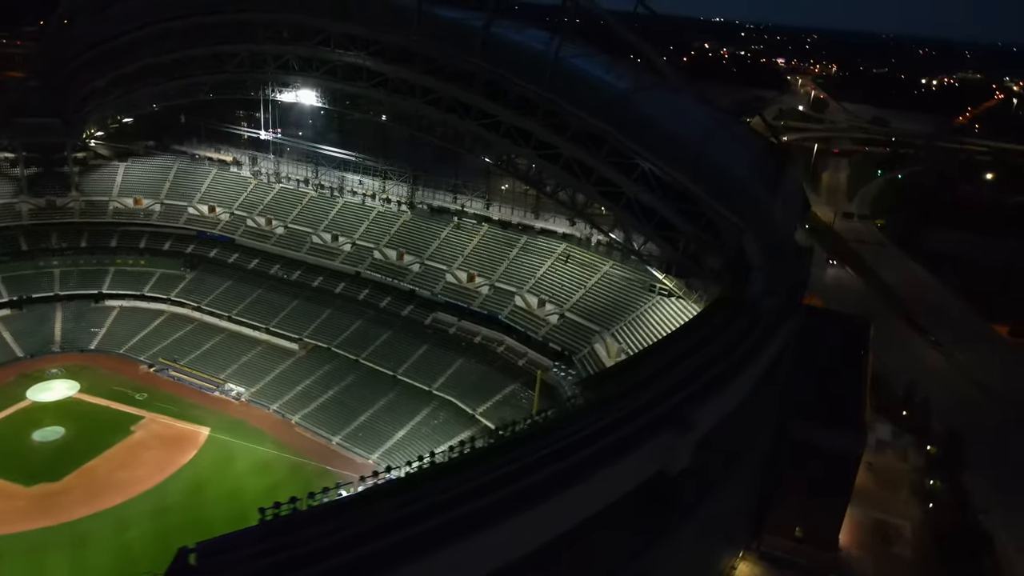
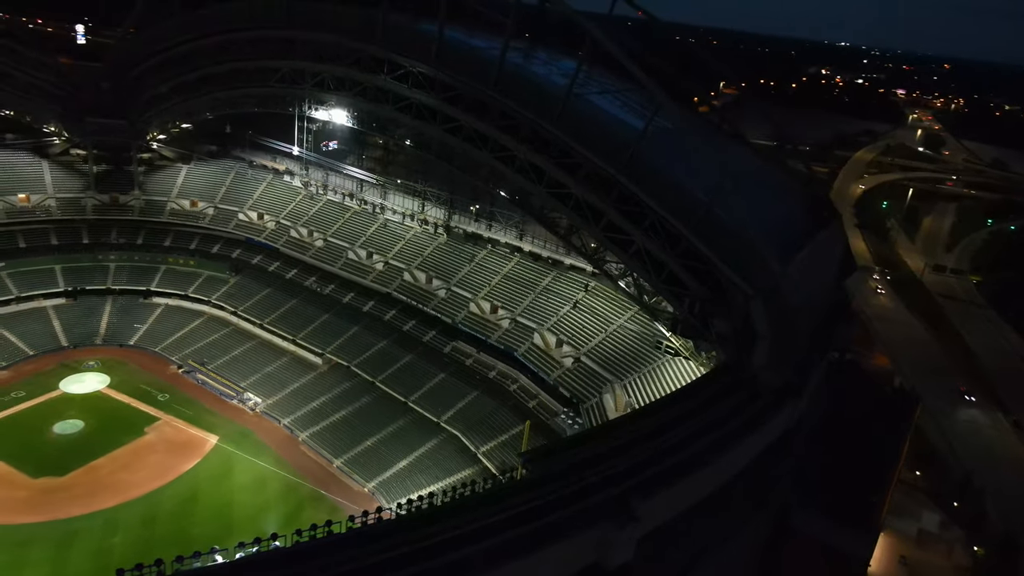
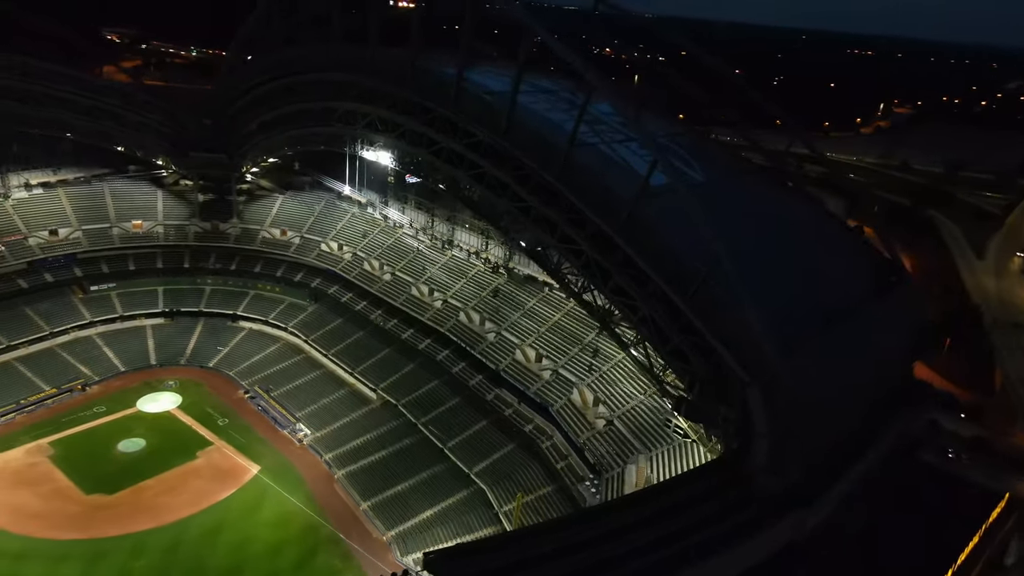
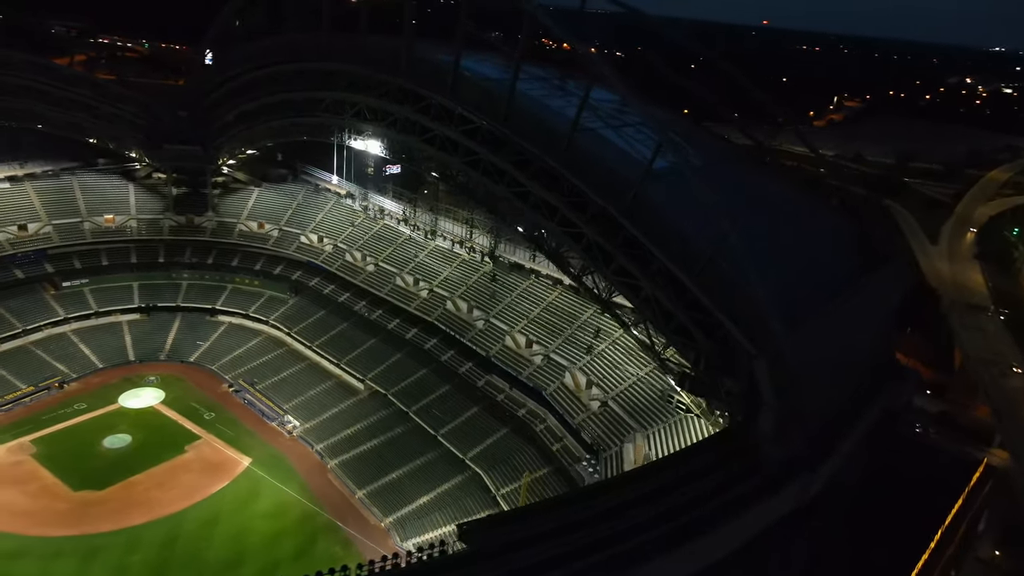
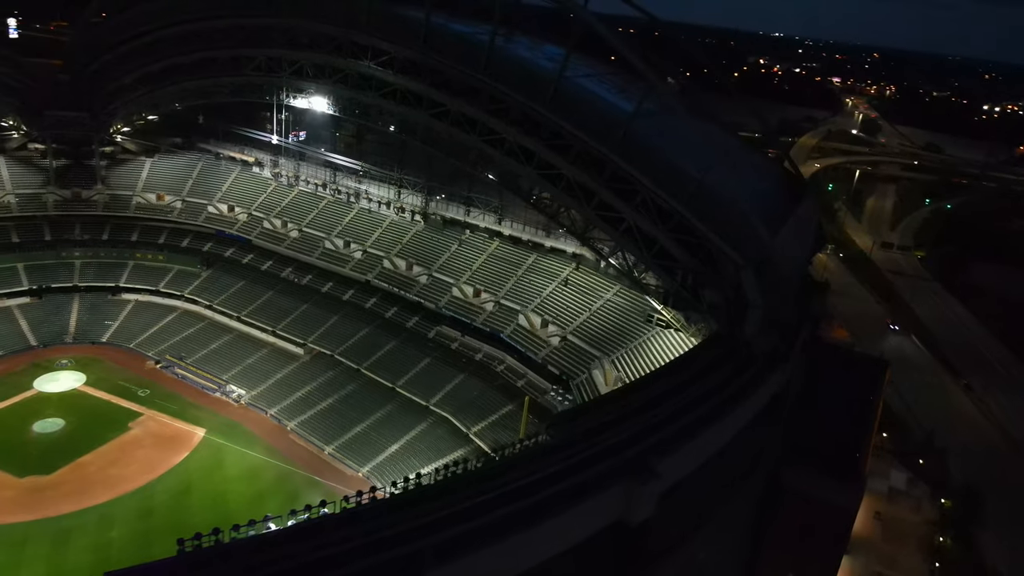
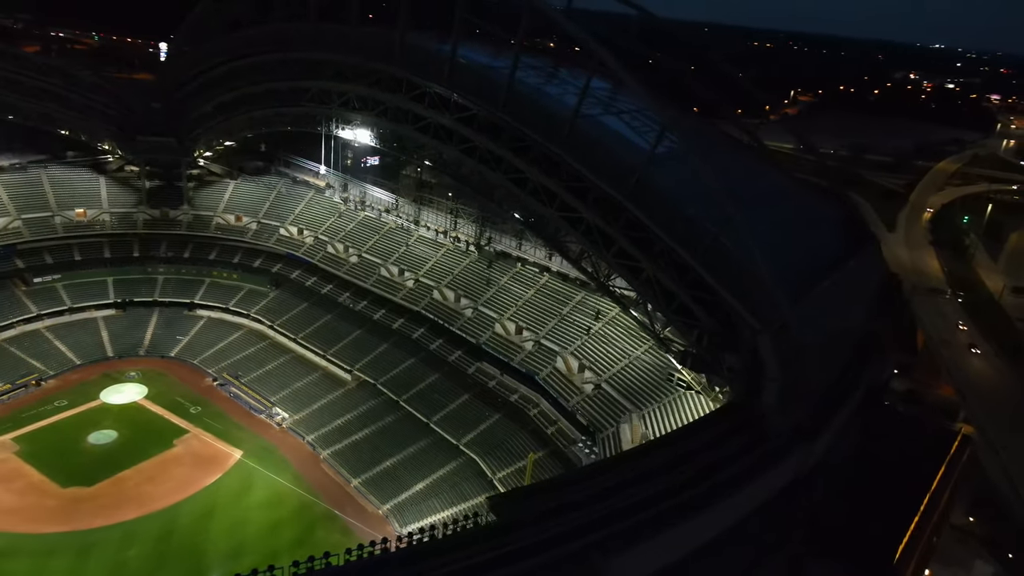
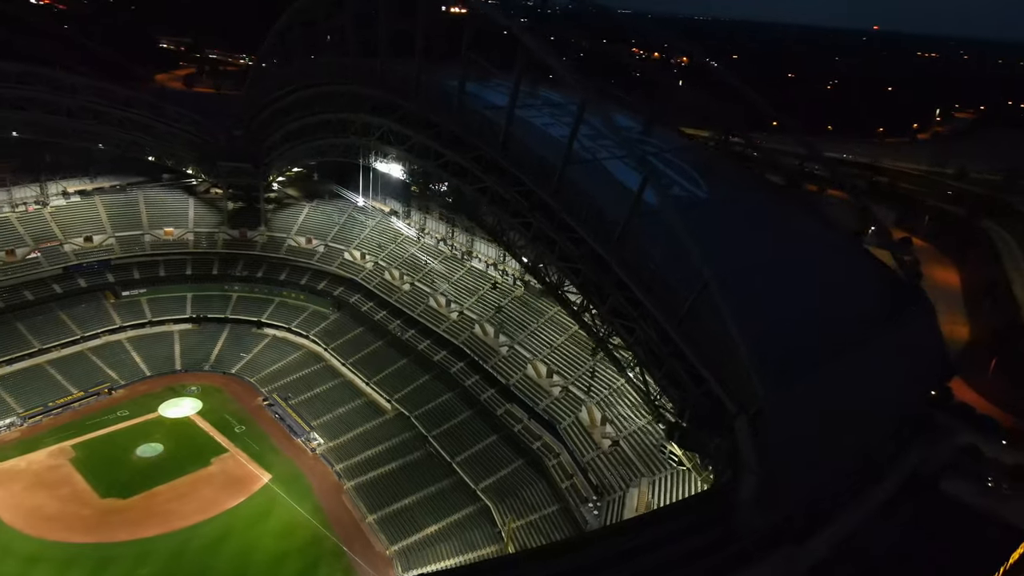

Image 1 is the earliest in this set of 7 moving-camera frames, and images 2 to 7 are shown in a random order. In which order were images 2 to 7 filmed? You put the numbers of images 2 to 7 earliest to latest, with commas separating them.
5, 2, 6, 4, 3, 7
